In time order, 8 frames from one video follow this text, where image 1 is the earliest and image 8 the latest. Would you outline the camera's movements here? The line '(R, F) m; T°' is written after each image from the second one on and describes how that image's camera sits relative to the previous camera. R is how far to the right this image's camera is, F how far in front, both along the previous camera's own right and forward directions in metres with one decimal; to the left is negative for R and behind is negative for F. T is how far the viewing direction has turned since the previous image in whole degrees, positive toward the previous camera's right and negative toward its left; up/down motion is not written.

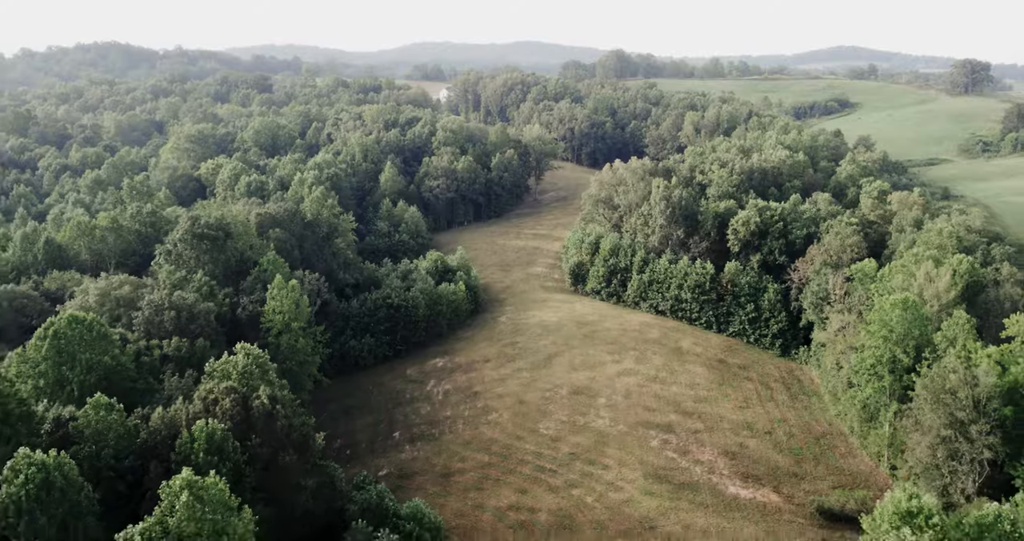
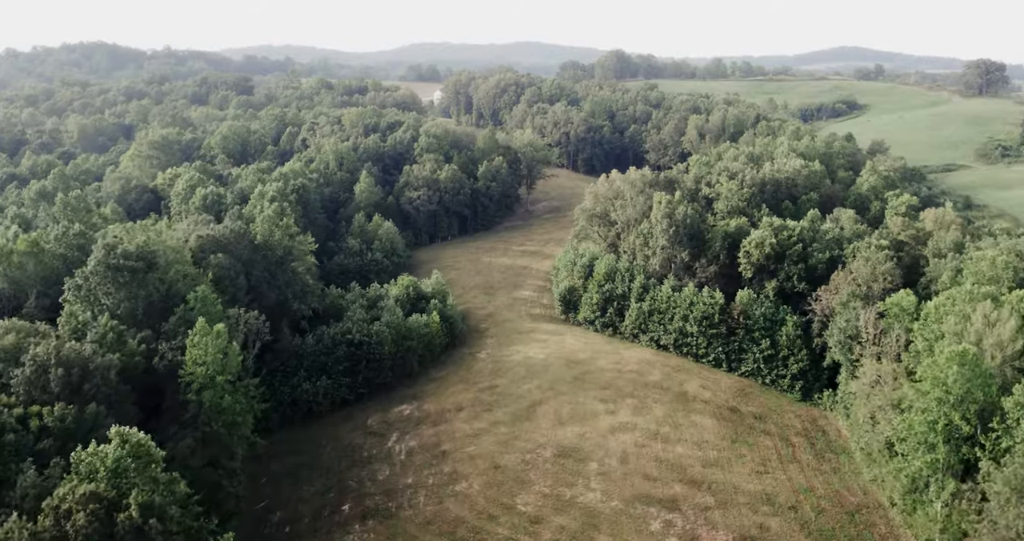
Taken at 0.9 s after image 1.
(+1.0, +7.1) m; 0°
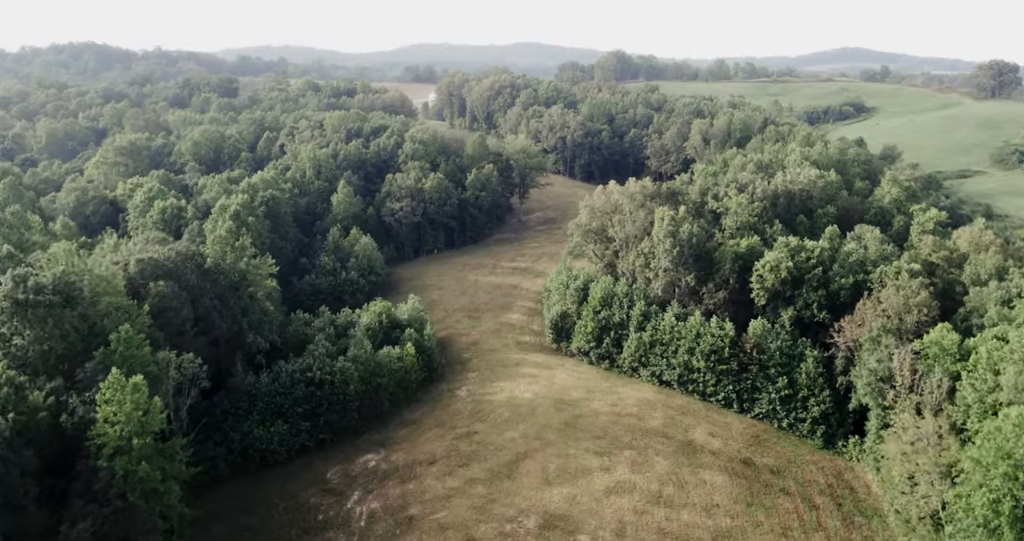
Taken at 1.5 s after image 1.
(+0.8, +5.6) m; 0°
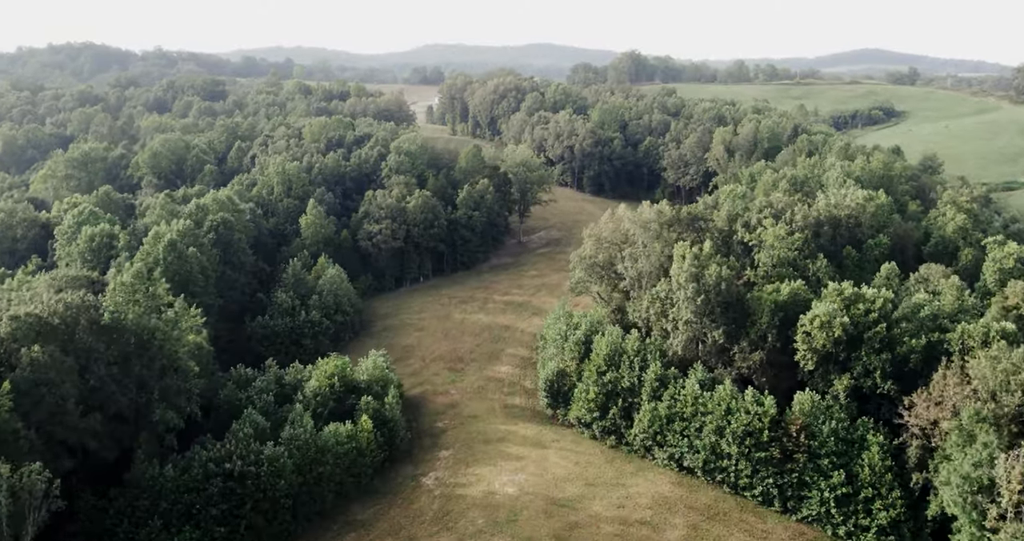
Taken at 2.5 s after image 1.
(+1.2, +9.3) m; -1°
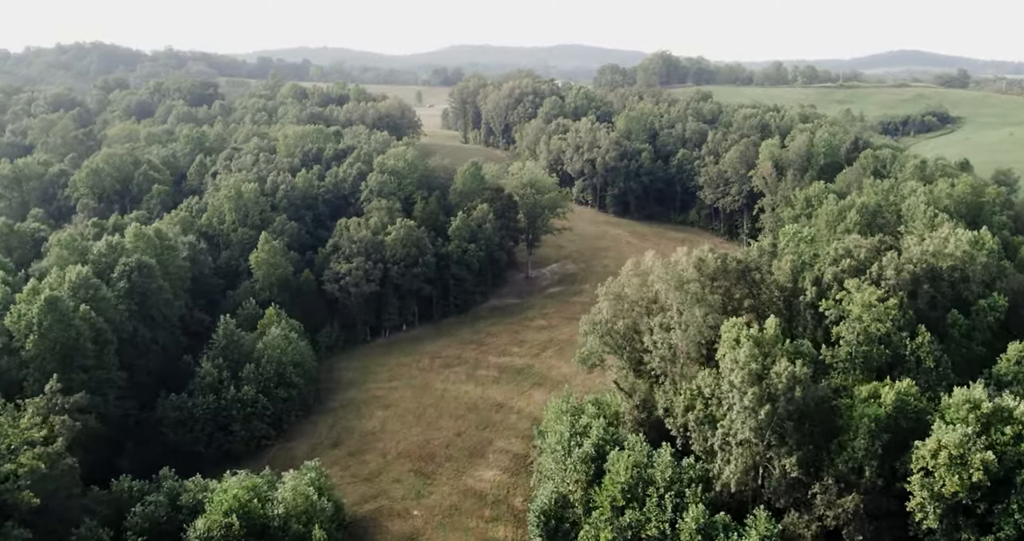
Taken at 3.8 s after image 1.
(+1.4, +11.8) m; -2°
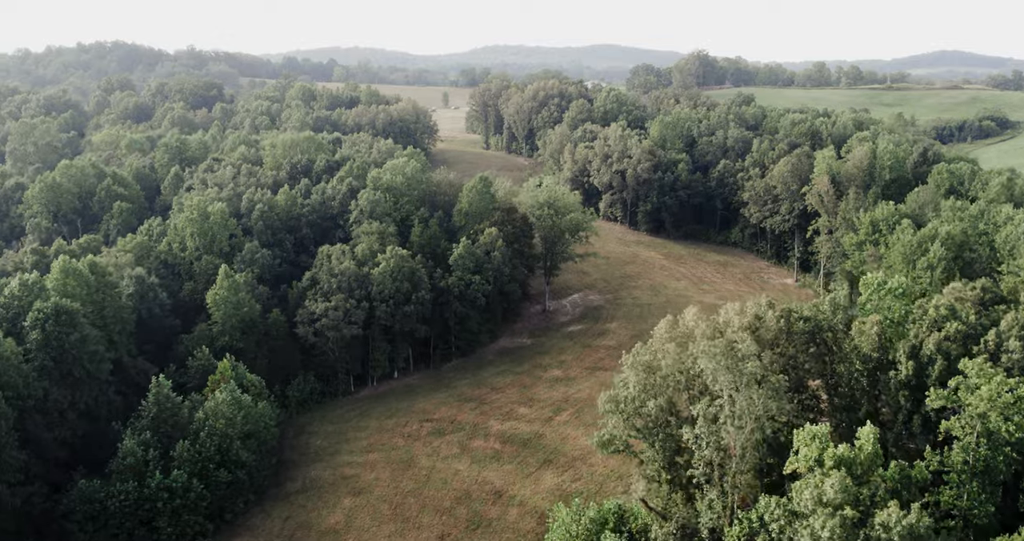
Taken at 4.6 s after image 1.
(+1.0, +8.3) m; -2°
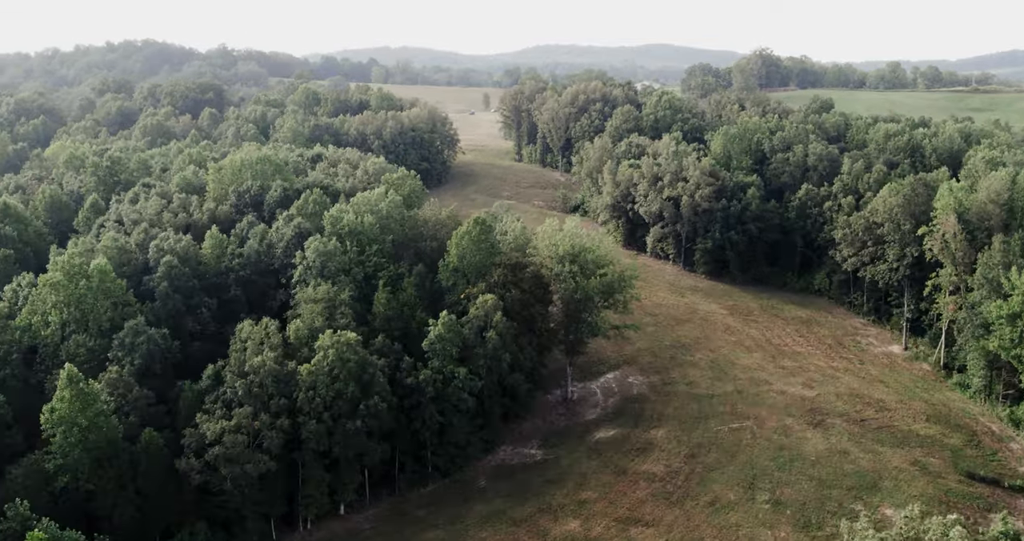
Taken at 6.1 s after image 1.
(+1.6, +14.2) m; -3°
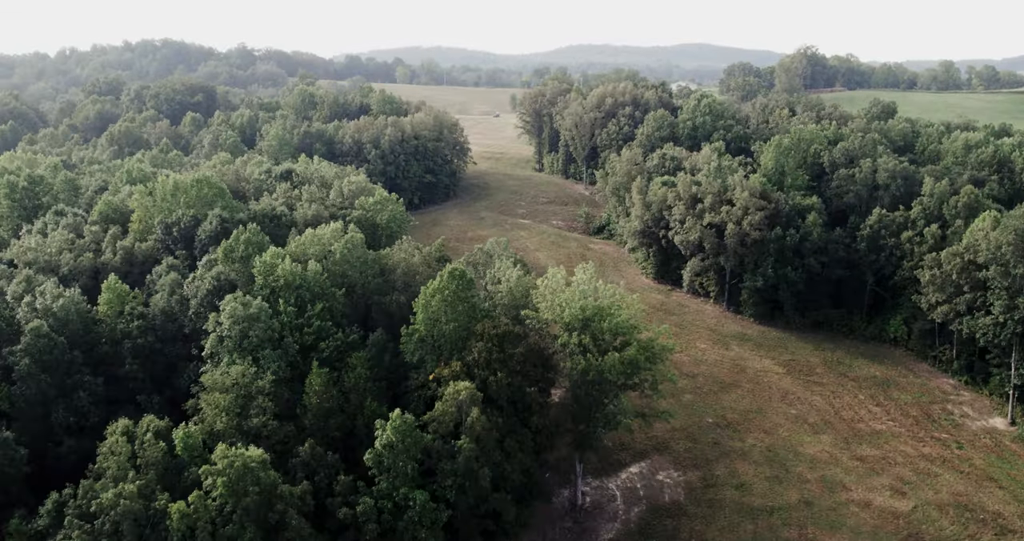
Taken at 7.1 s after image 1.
(+1.2, +9.4) m; -2°
